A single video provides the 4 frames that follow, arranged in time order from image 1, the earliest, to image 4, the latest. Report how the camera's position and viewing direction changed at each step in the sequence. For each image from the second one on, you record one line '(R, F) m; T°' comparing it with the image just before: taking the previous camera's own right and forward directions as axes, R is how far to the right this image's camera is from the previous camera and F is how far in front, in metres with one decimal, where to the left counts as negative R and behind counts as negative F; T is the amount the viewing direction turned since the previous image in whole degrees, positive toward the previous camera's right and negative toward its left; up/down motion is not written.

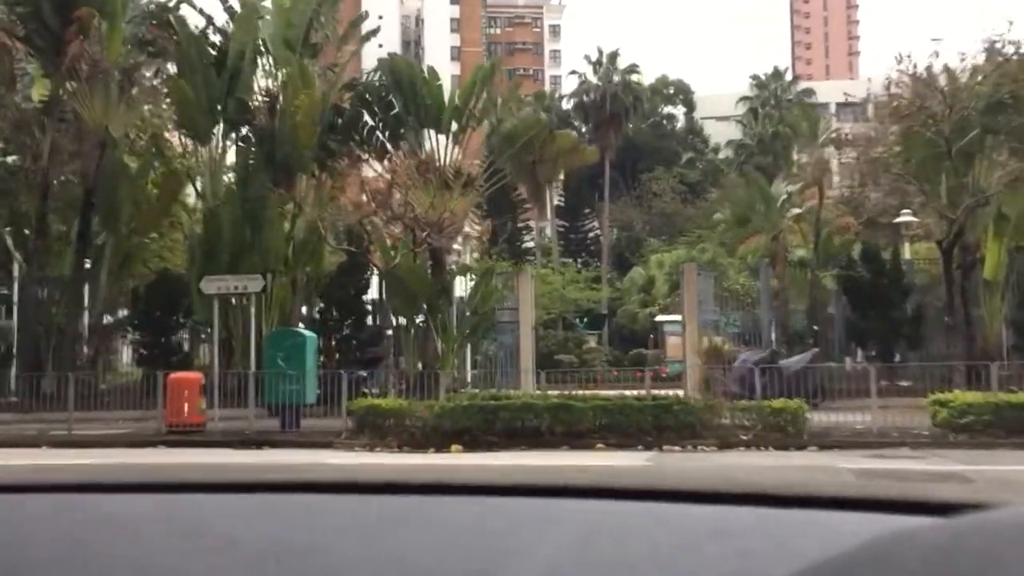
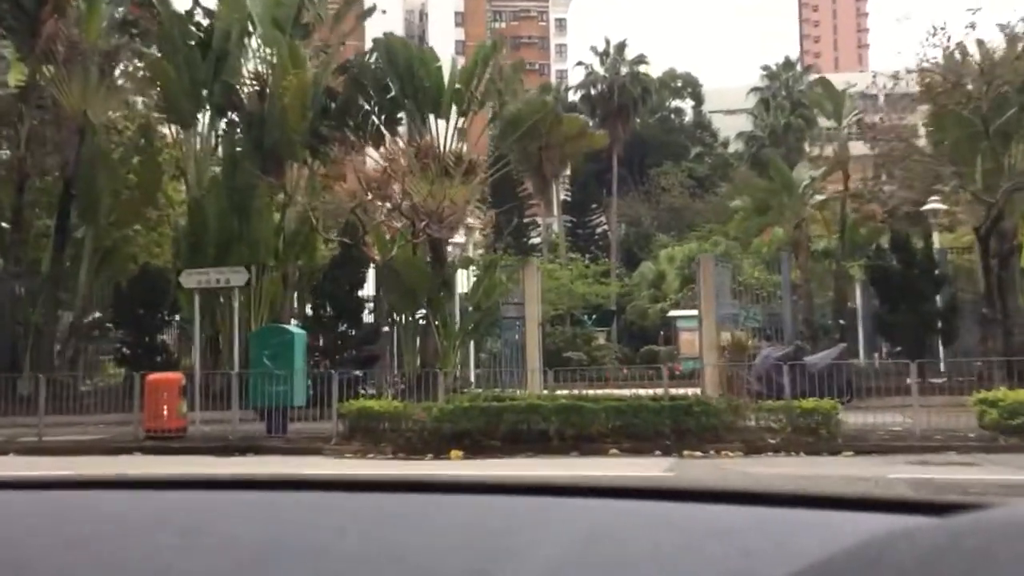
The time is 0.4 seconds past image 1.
(0.0, +1.1) m; 0°
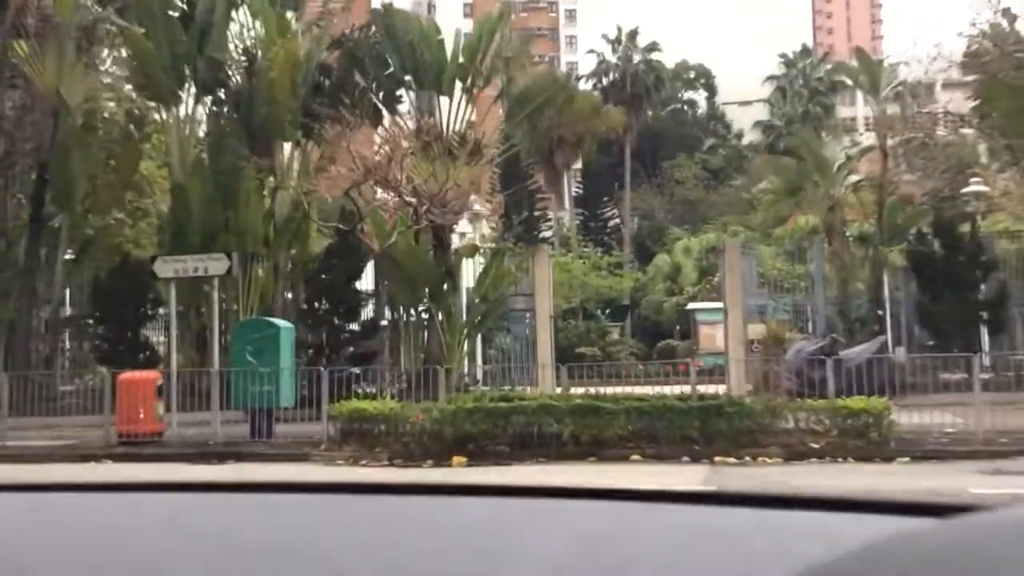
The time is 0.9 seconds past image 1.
(0.0, +1.3) m; -1°
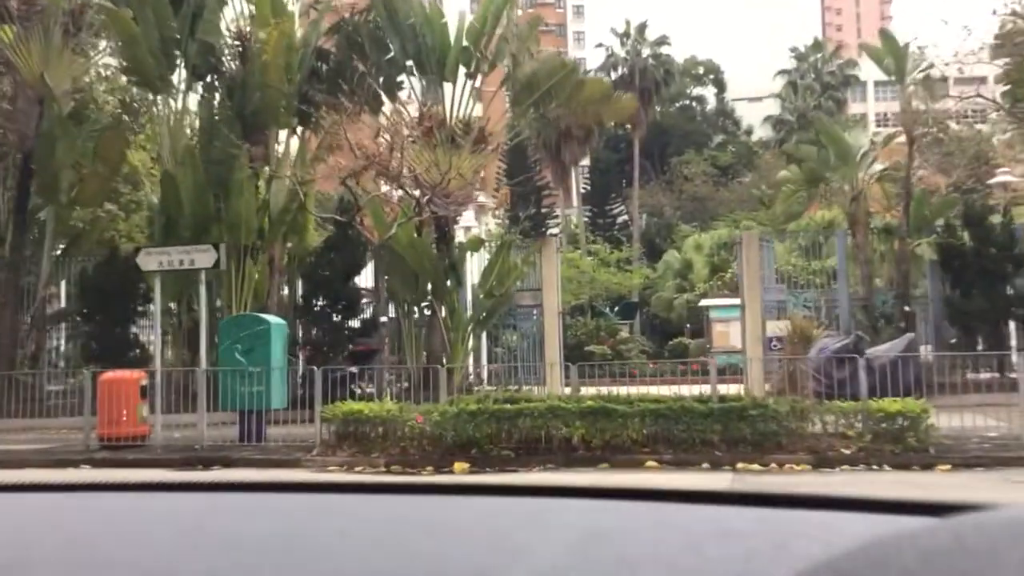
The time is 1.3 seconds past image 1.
(0.0, +0.7) m; 0°
